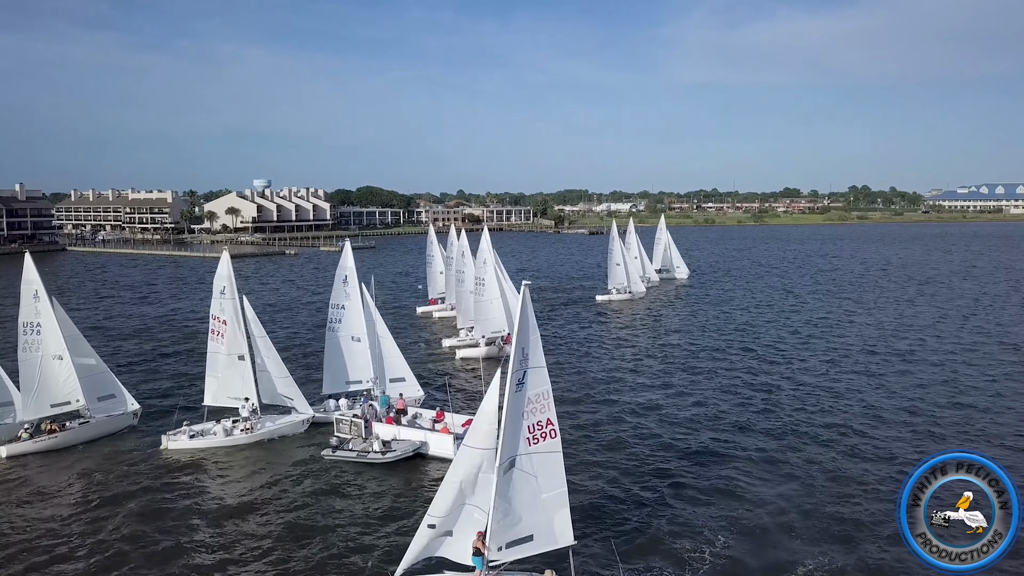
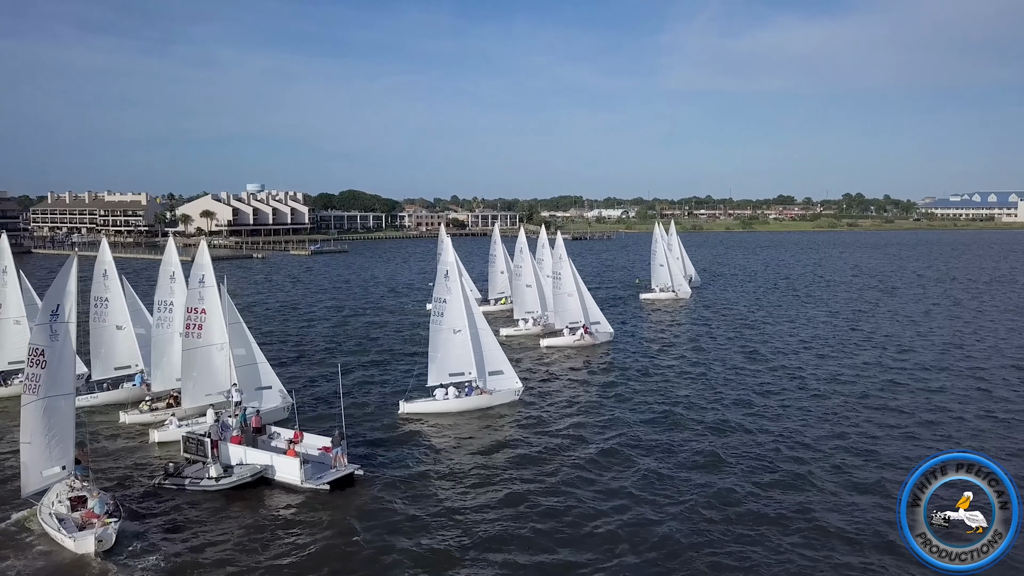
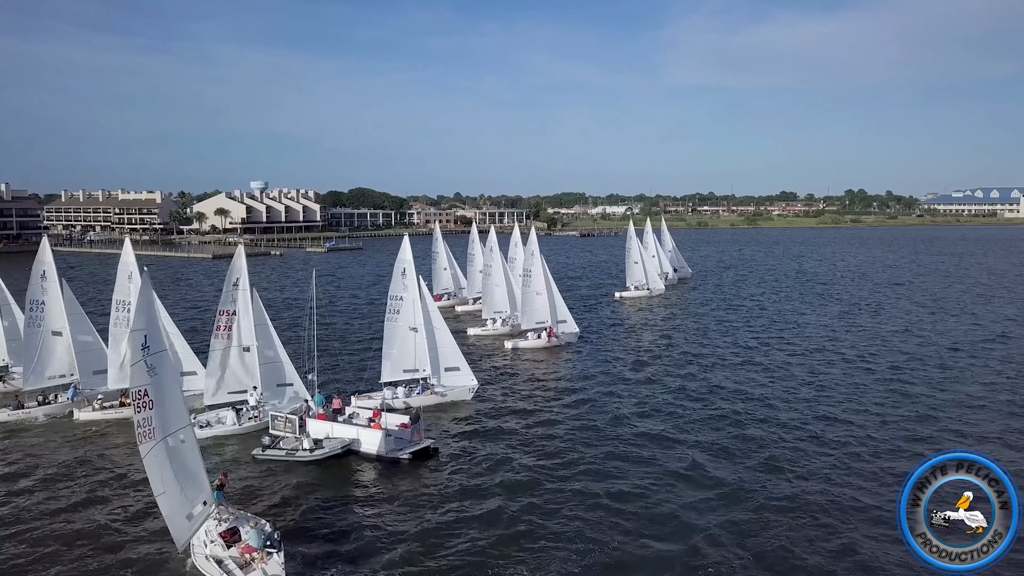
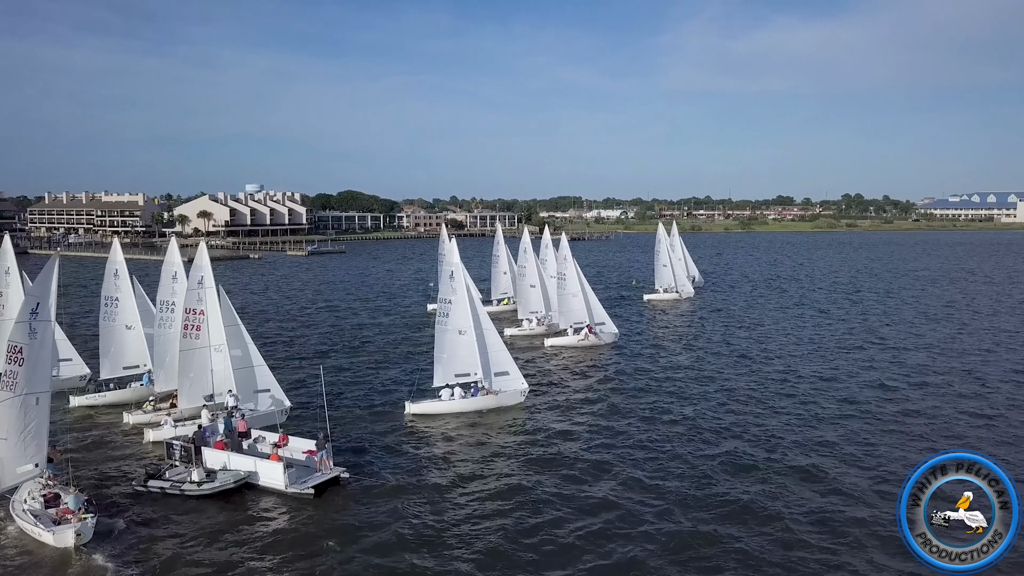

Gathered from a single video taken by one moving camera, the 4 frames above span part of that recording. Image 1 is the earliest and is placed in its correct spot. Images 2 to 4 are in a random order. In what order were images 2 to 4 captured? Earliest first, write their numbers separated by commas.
3, 2, 4
